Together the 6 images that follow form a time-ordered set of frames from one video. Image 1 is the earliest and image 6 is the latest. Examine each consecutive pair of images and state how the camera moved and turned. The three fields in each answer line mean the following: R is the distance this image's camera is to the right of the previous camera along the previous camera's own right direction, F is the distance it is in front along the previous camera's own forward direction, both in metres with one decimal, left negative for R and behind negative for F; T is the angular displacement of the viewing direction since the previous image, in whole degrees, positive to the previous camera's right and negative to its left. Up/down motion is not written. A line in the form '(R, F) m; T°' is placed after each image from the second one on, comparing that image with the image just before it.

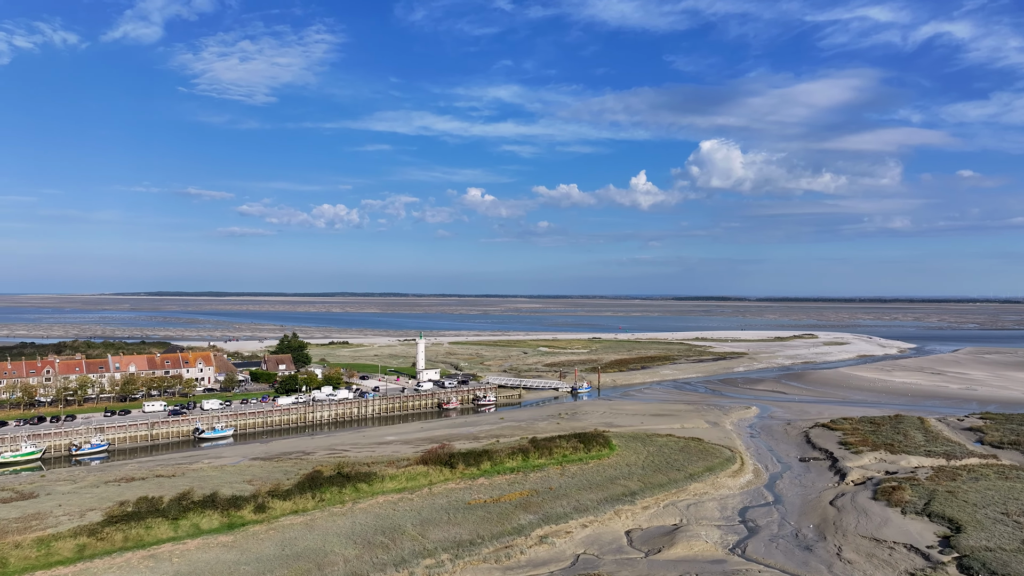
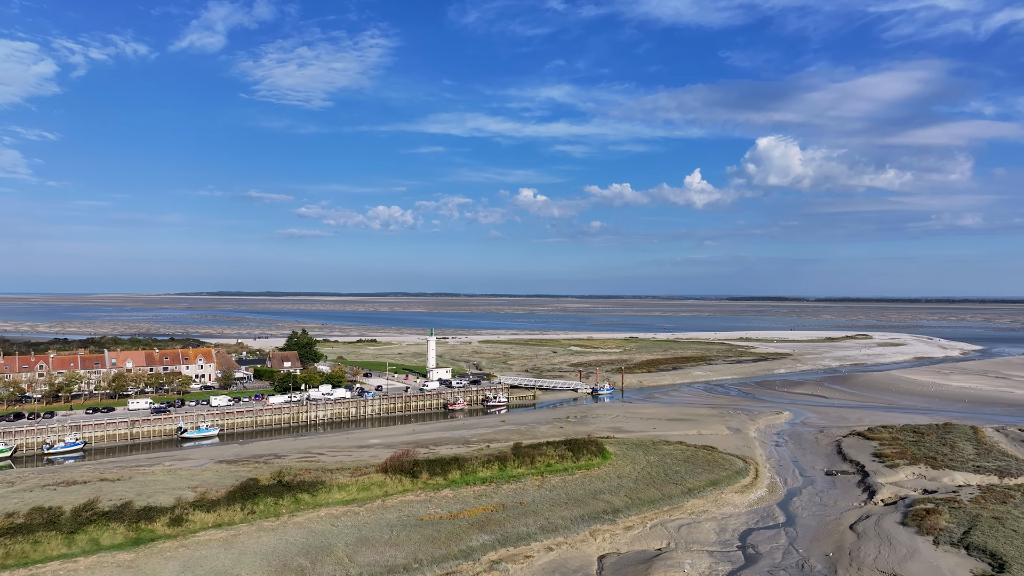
(+2.8, +3.1) m; -4°
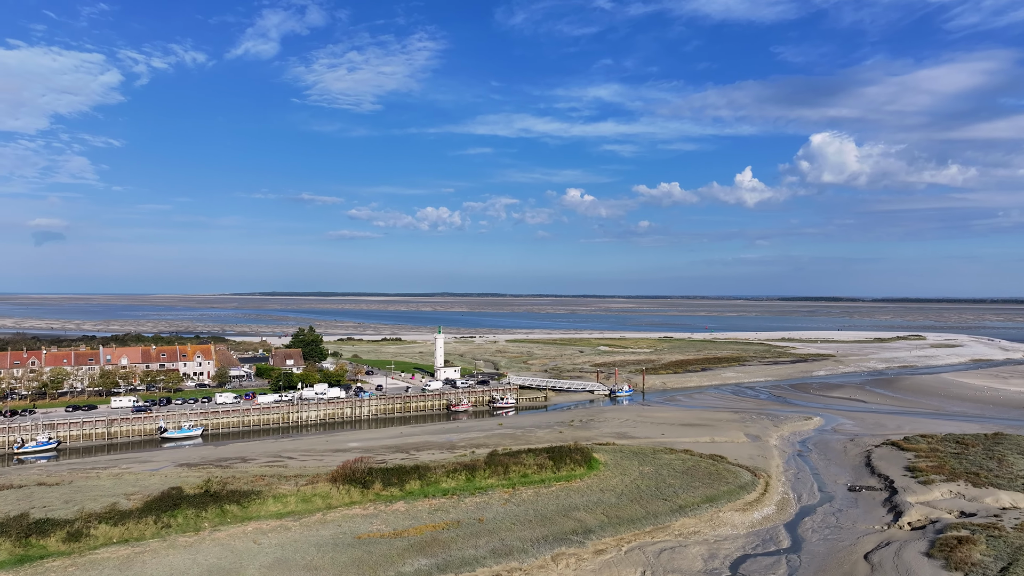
(+2.6, +2.8) m; -4°
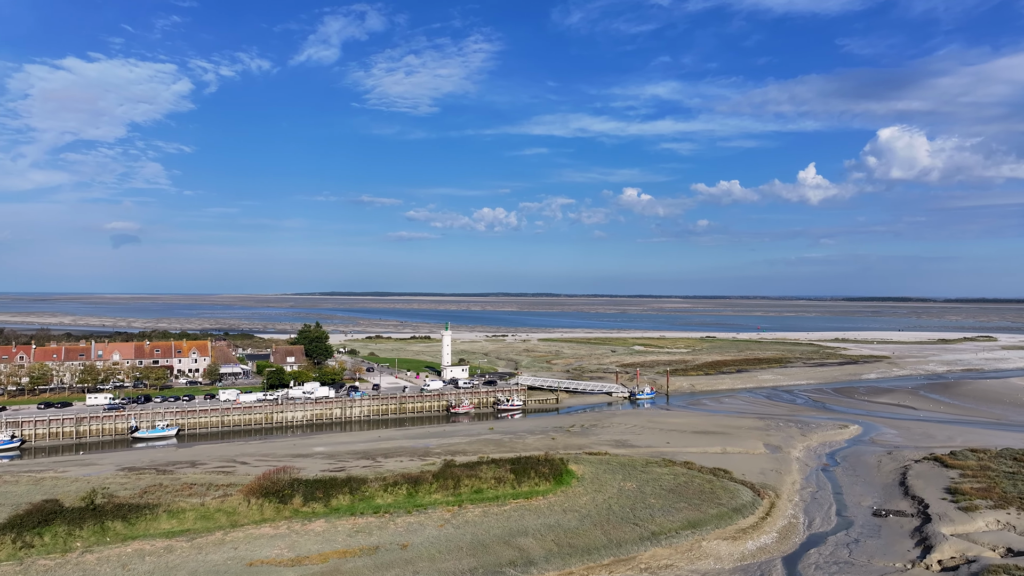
(+3.1, +3.3) m; -5°
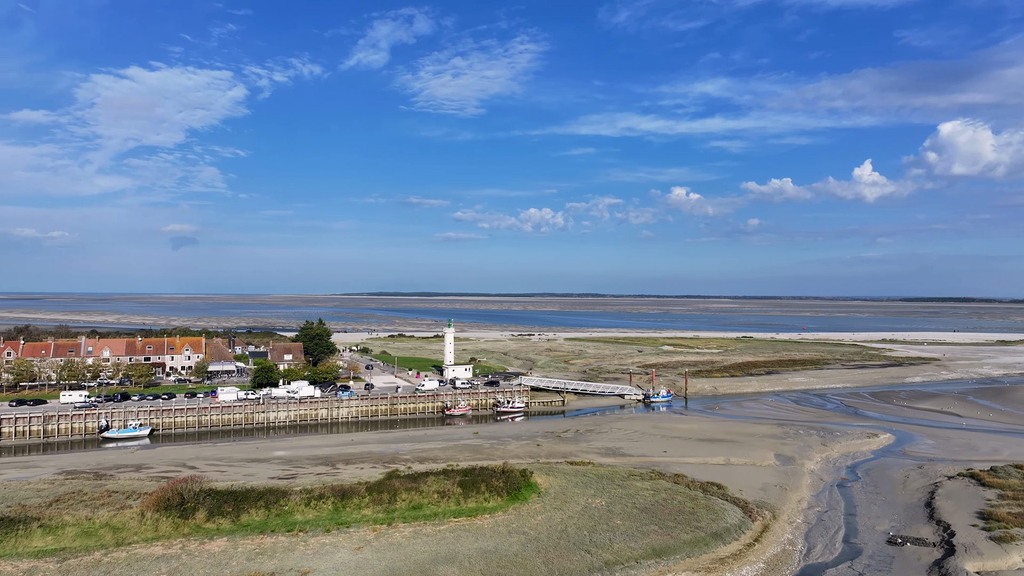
(+2.7, +2.7) m; -4°
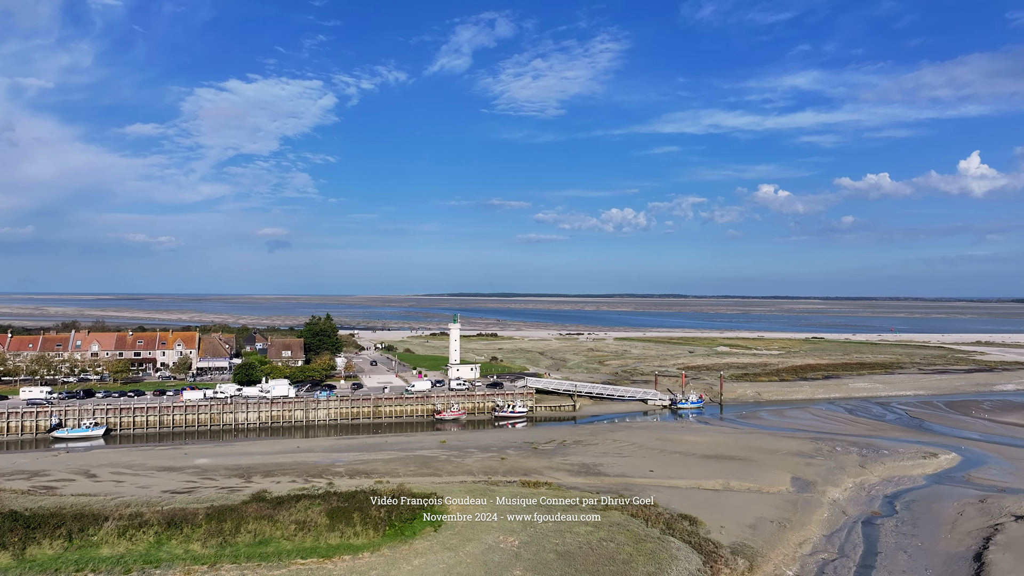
(+4.2, +4.5) m; -7°
